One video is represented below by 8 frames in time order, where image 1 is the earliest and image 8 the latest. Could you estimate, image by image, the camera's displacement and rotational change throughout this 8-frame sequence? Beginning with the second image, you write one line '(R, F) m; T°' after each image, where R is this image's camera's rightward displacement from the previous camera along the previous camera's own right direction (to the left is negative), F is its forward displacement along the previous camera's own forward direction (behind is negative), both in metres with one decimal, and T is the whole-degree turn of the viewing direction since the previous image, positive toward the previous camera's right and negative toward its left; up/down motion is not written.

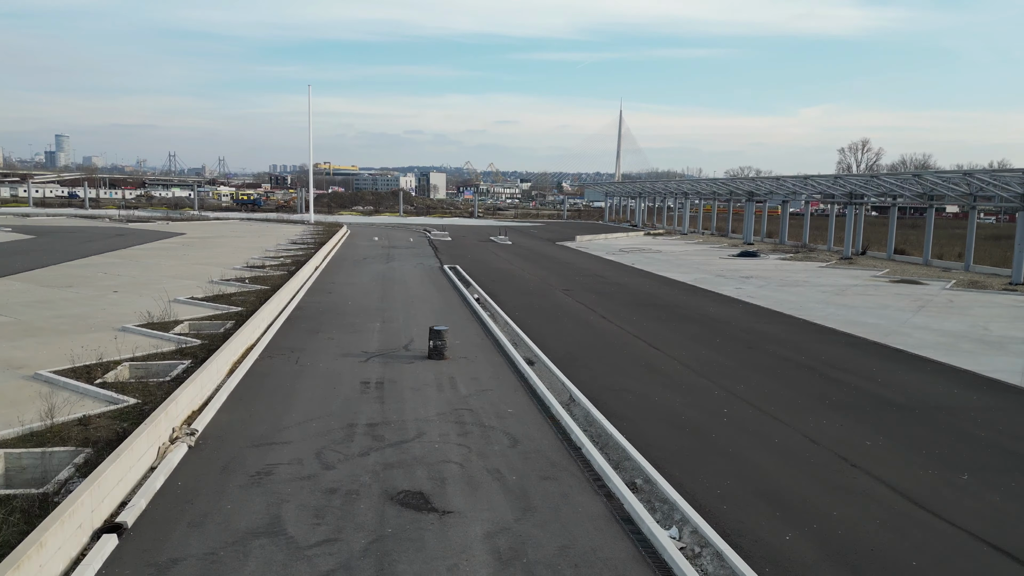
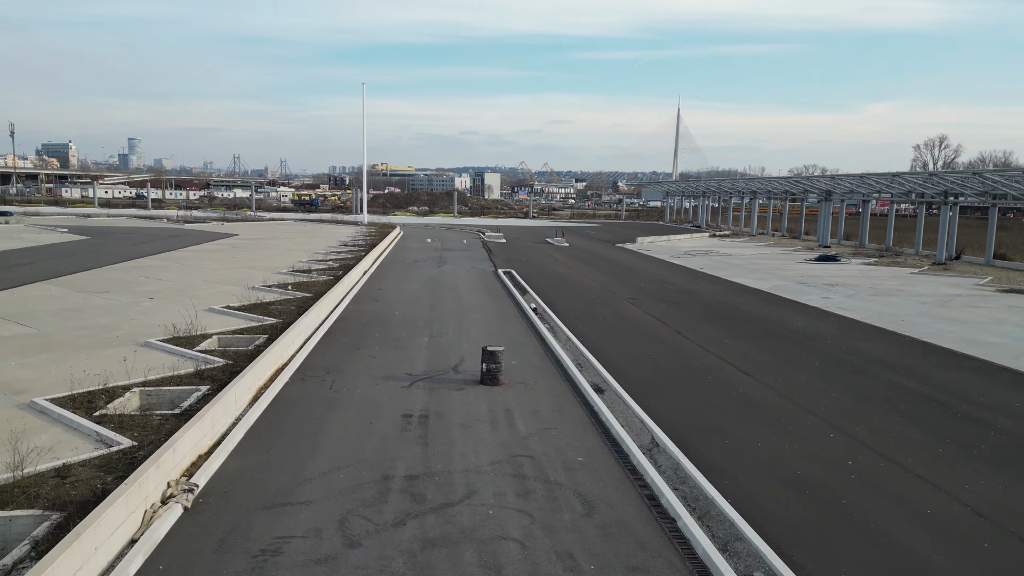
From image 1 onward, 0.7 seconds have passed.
(-0.2, +1.5) m; -4°
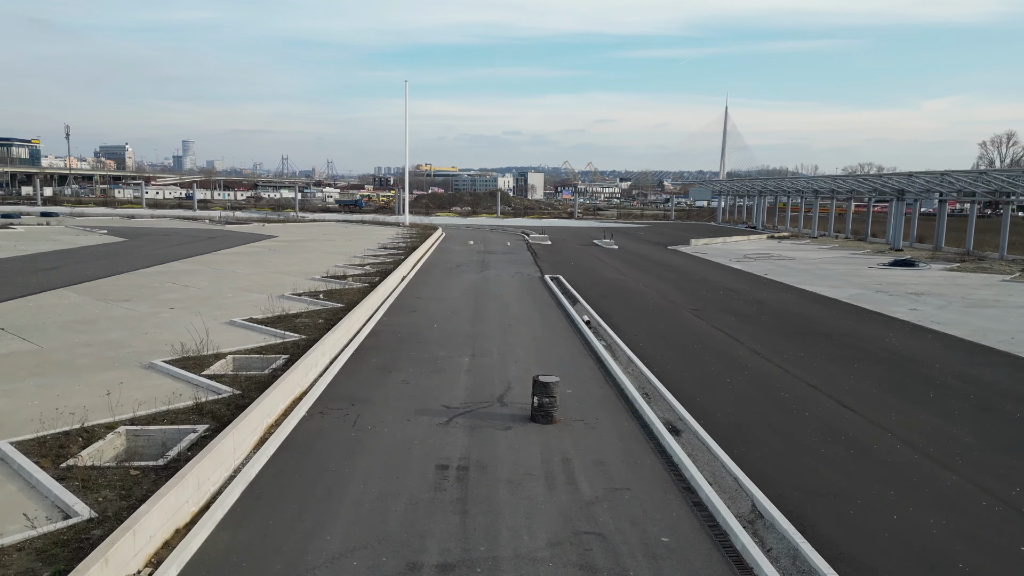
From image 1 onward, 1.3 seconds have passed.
(-0.2, +1.5) m; -3°
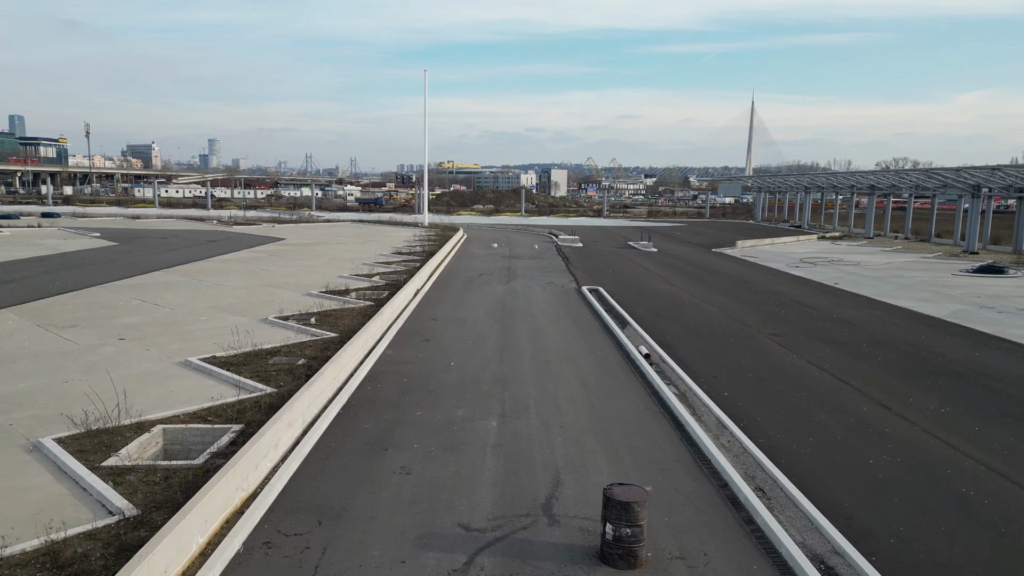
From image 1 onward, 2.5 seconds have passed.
(-0.2, +2.9) m; -2°
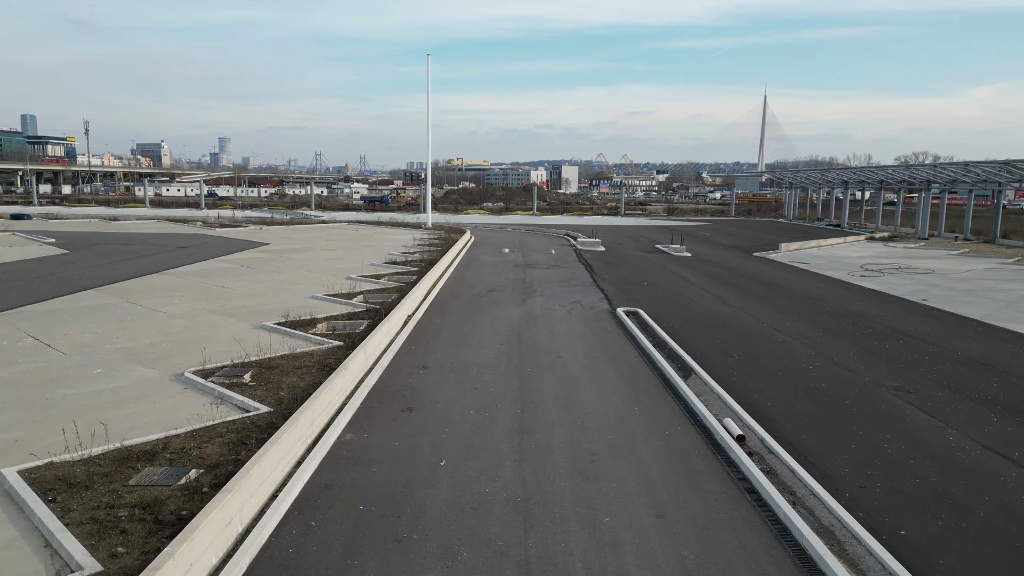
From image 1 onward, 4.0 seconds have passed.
(-0.1, +3.6) m; -1°
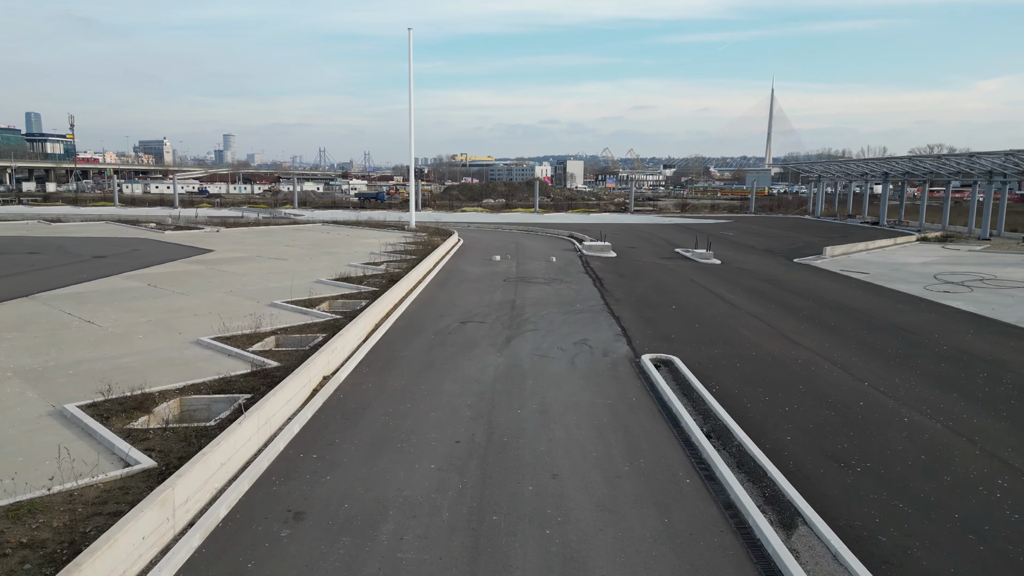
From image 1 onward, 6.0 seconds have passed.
(+0.4, +4.4) m; 0°
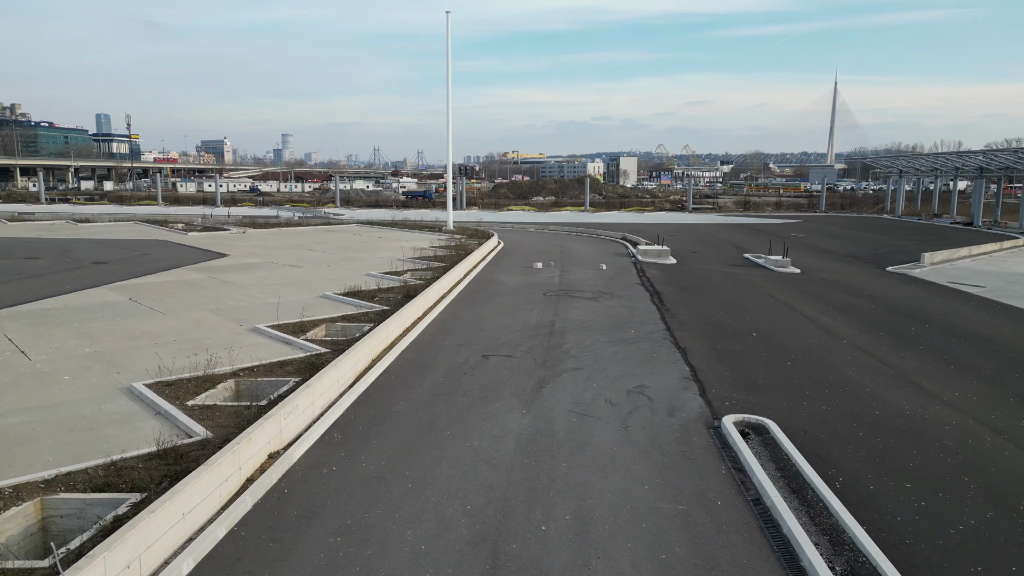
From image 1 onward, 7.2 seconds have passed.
(+0.2, +2.5) m; -4°
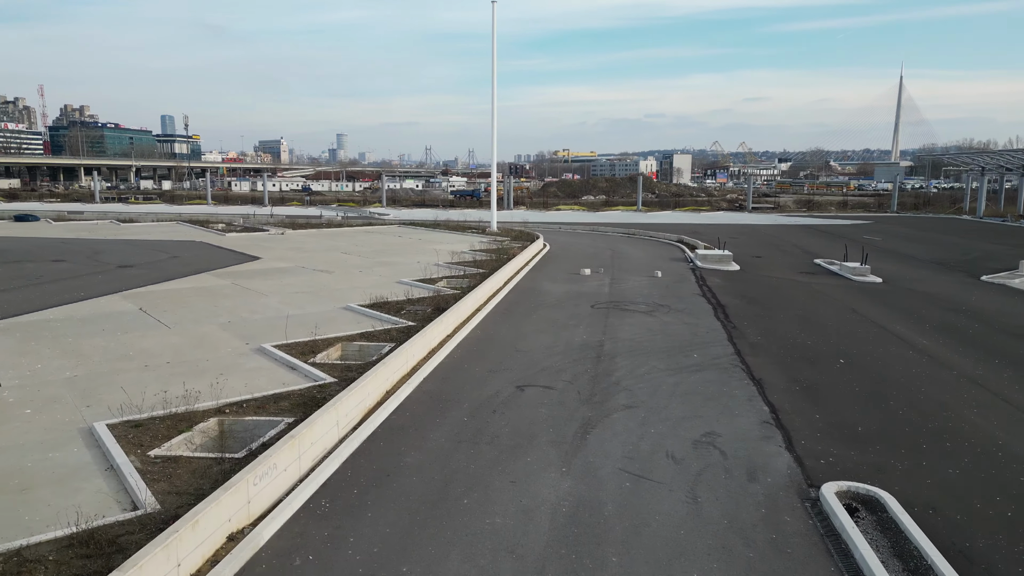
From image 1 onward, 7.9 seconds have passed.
(+0.1, +1.4) m; -4°
